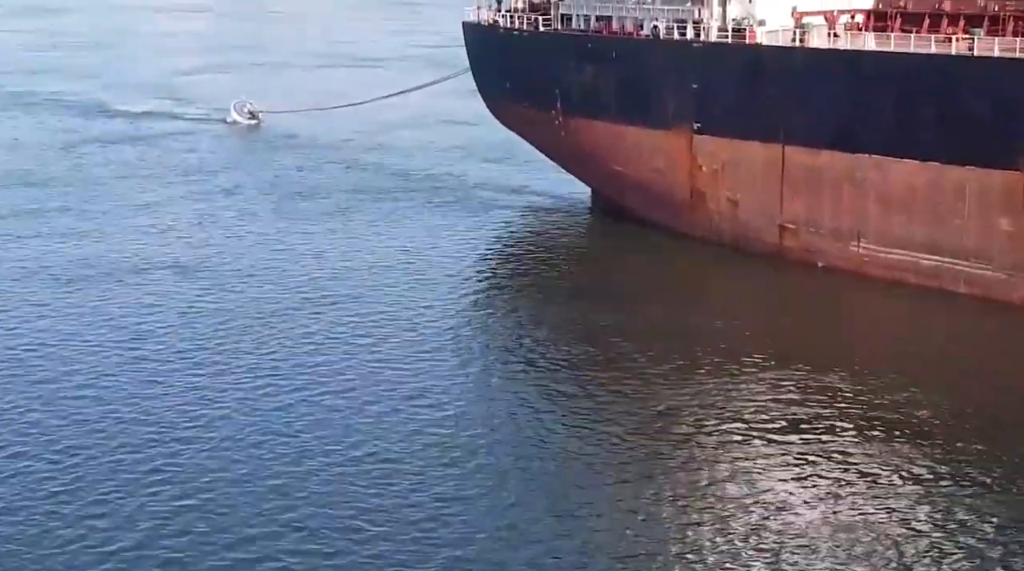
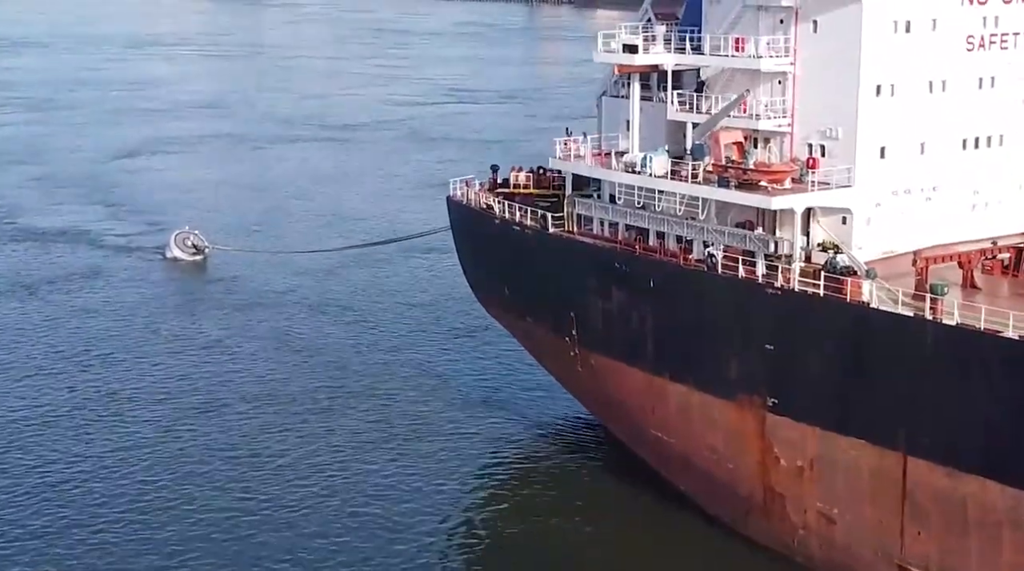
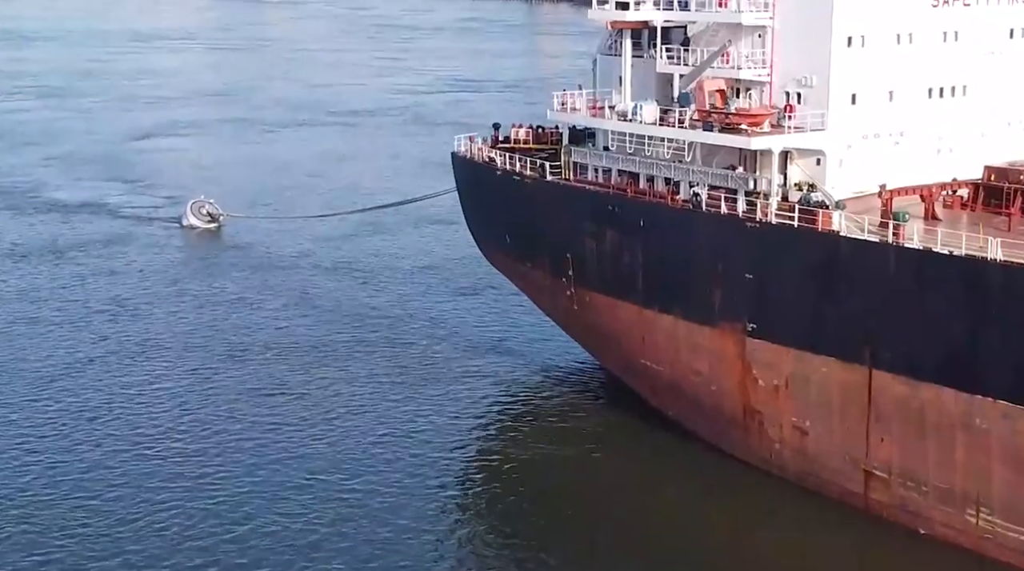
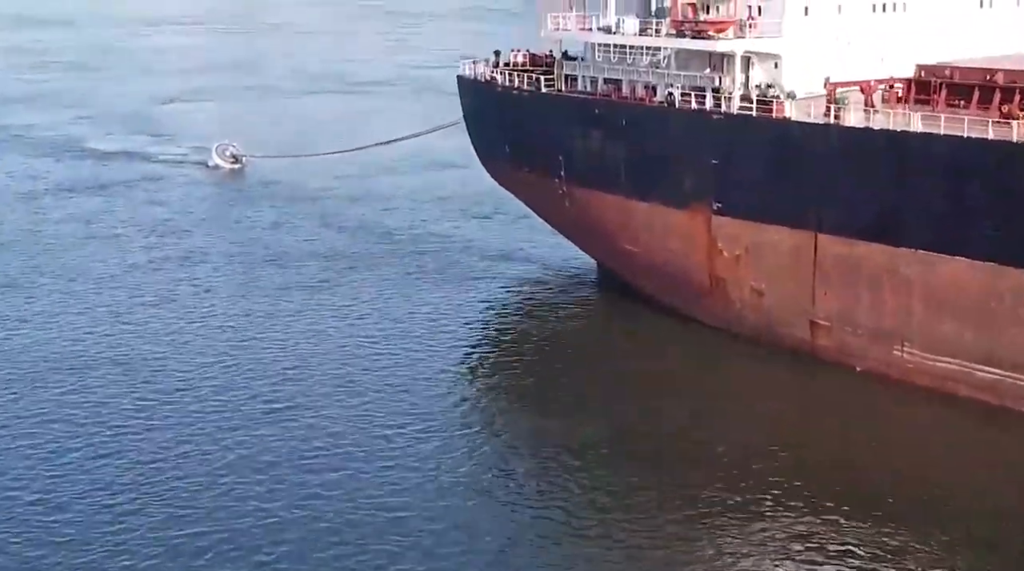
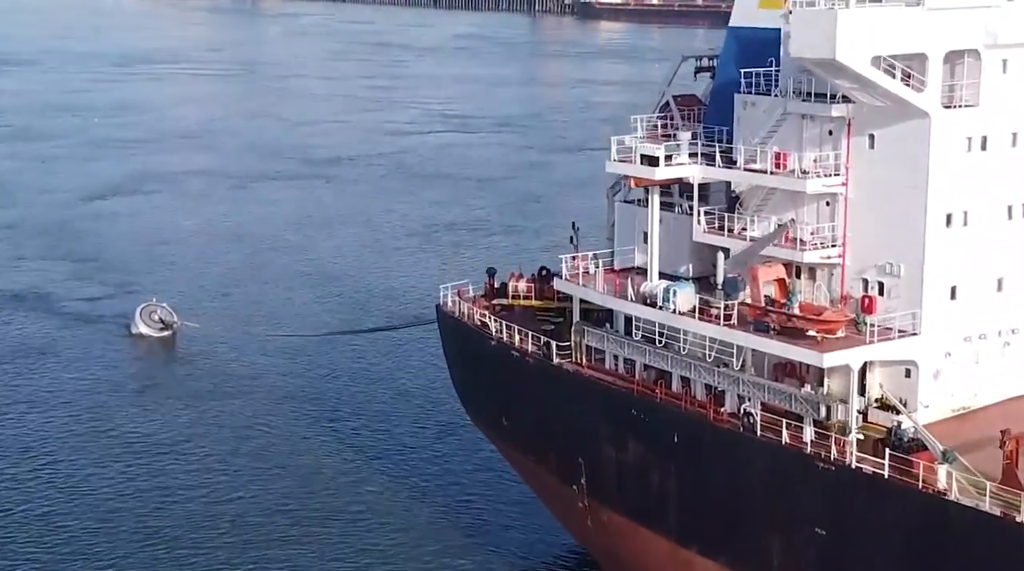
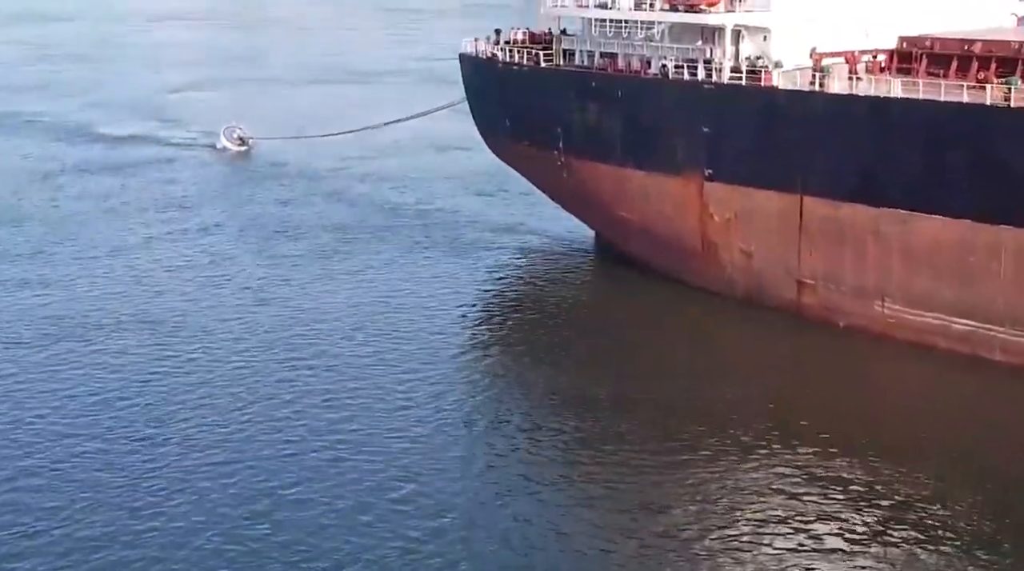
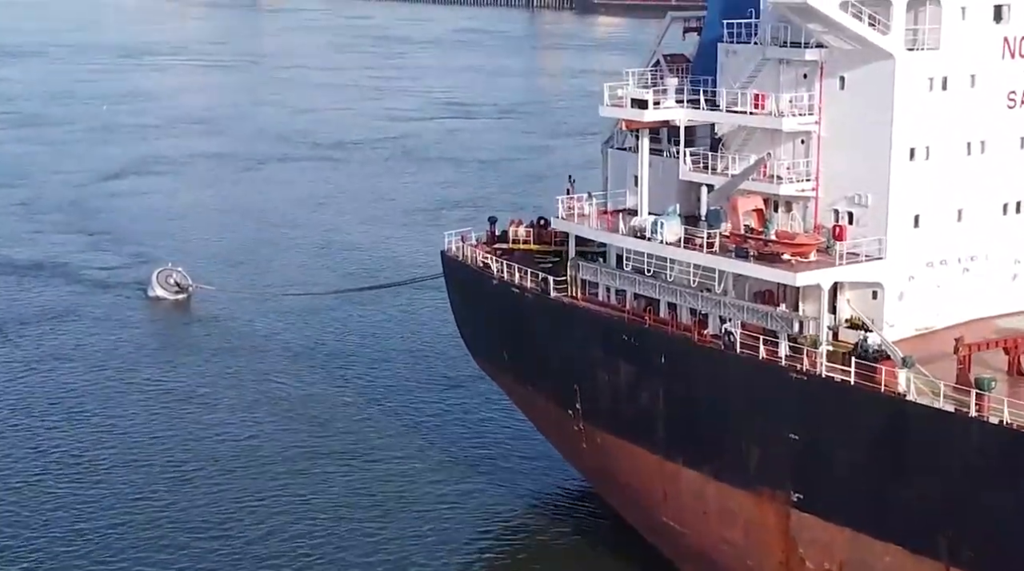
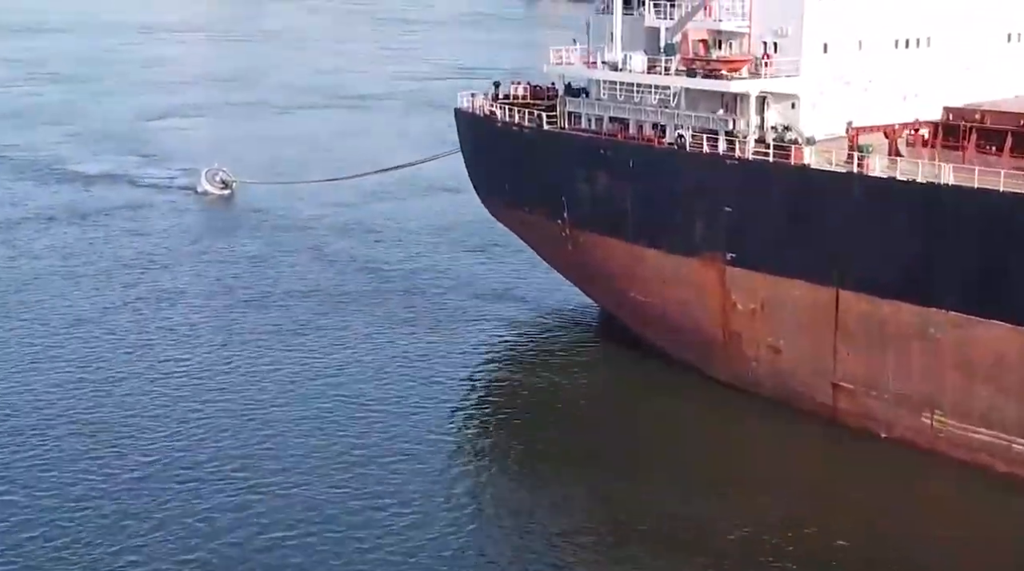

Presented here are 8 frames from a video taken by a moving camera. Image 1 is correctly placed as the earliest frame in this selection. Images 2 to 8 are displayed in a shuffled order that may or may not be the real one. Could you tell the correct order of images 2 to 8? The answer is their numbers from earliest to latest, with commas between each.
6, 4, 8, 3, 2, 7, 5
